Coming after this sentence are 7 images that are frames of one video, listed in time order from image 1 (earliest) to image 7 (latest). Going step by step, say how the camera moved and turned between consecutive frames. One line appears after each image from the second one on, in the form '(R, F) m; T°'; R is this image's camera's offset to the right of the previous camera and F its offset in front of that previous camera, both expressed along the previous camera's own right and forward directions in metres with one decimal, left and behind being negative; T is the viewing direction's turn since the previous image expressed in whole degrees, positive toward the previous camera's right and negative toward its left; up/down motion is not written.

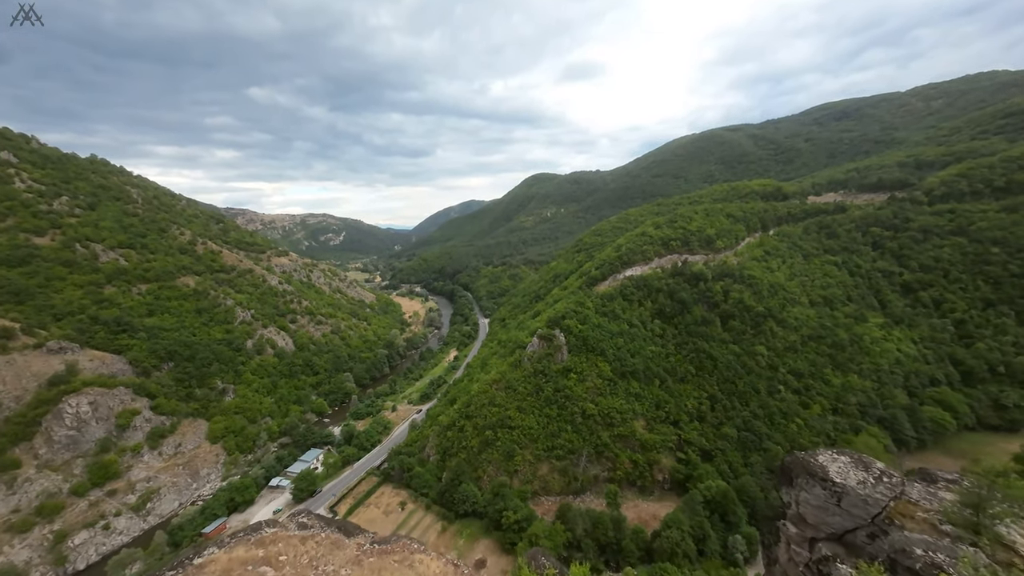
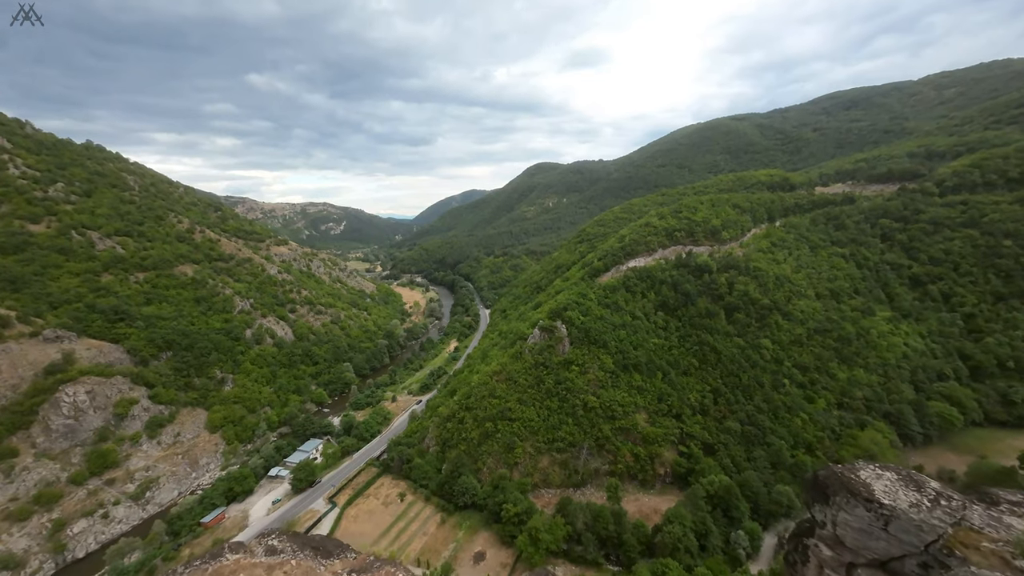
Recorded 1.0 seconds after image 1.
(0.0, +0.8) m; 0°
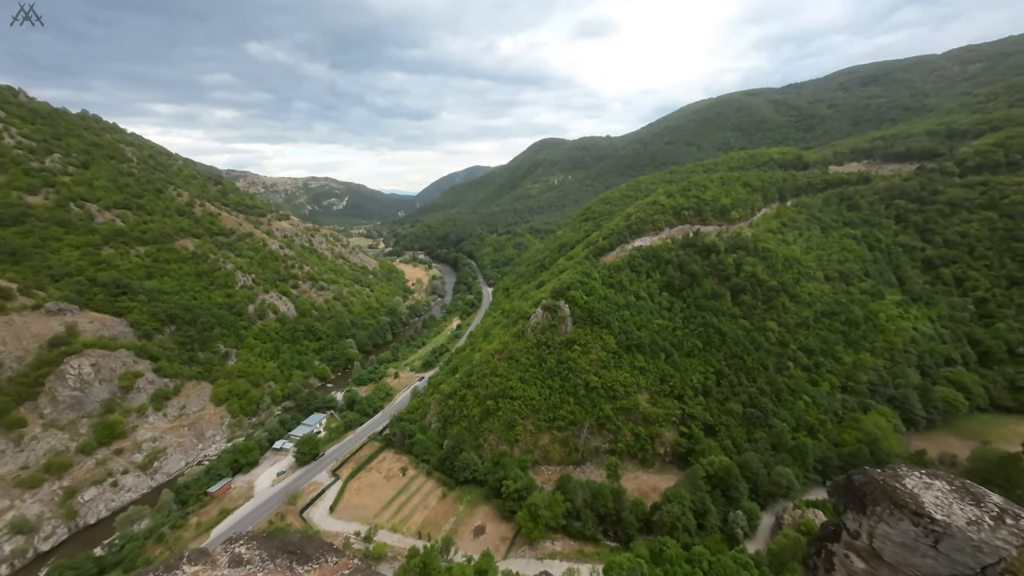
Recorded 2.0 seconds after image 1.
(0.0, +0.7) m; 0°
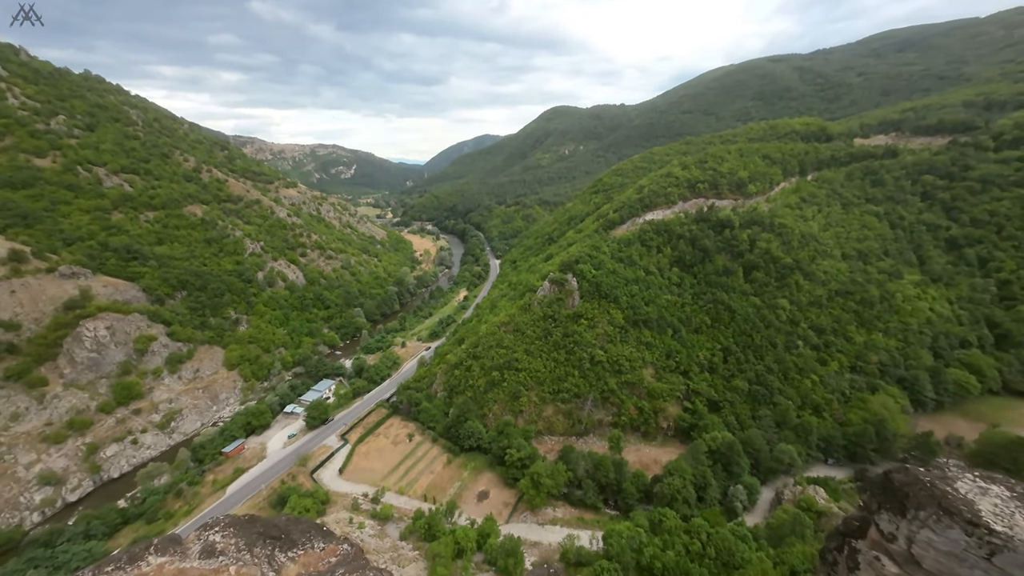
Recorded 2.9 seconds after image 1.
(0.0, +0.5) m; -1°
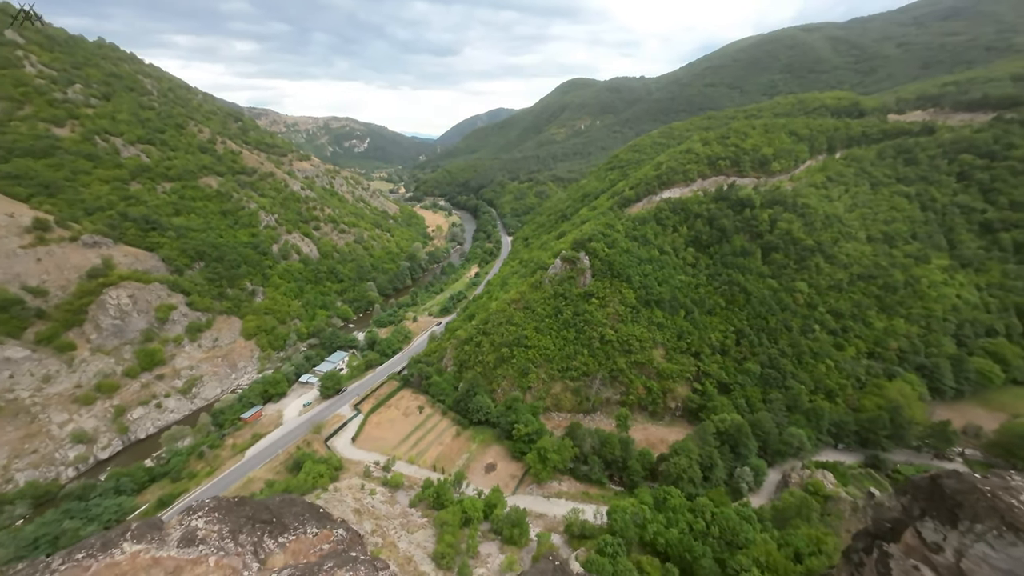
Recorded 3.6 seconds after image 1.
(0.0, +0.3) m; -2°
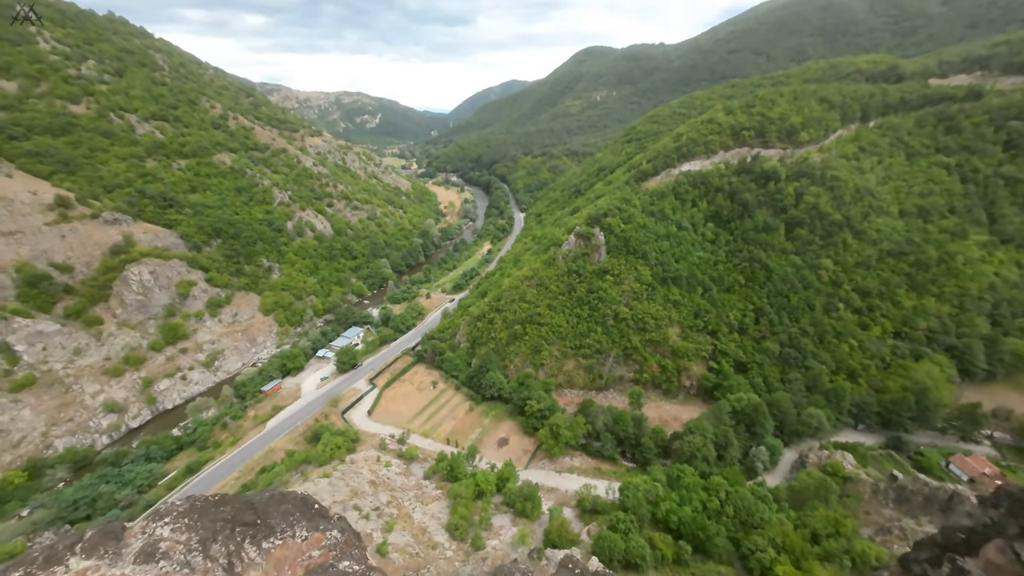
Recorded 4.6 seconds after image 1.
(0.0, +0.5) m; -2°
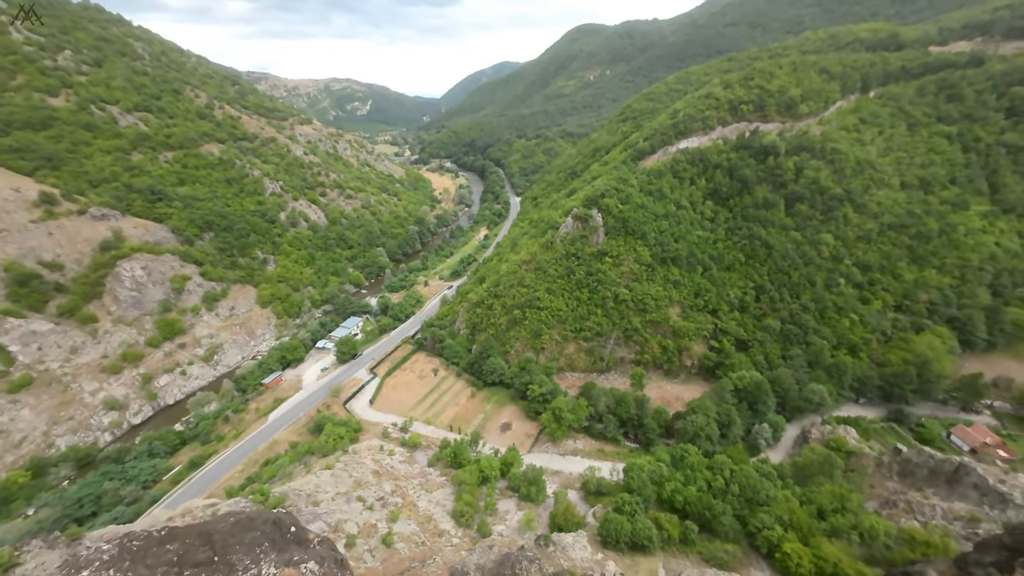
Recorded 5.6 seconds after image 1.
(0.0, +0.4) m; 0°
